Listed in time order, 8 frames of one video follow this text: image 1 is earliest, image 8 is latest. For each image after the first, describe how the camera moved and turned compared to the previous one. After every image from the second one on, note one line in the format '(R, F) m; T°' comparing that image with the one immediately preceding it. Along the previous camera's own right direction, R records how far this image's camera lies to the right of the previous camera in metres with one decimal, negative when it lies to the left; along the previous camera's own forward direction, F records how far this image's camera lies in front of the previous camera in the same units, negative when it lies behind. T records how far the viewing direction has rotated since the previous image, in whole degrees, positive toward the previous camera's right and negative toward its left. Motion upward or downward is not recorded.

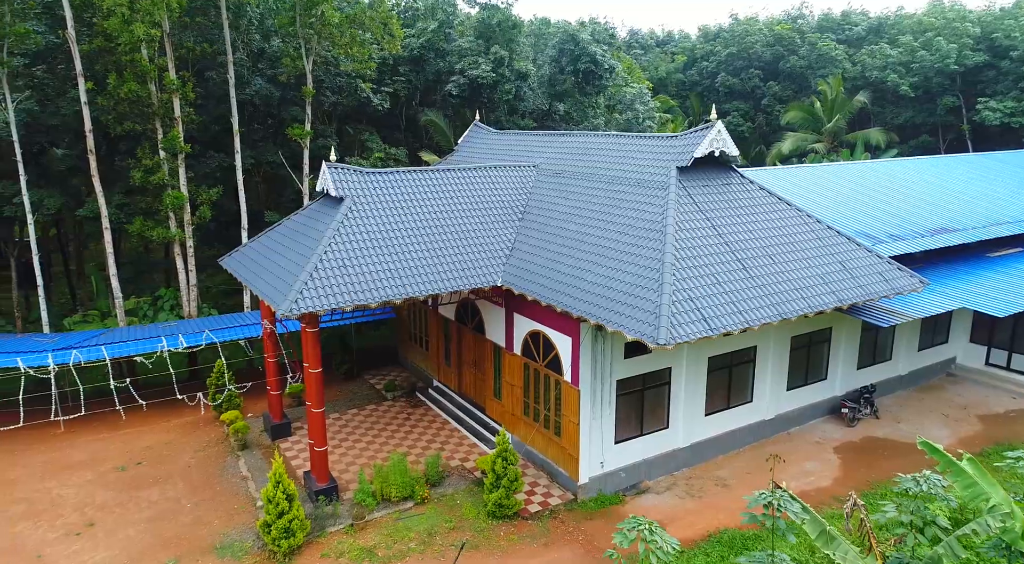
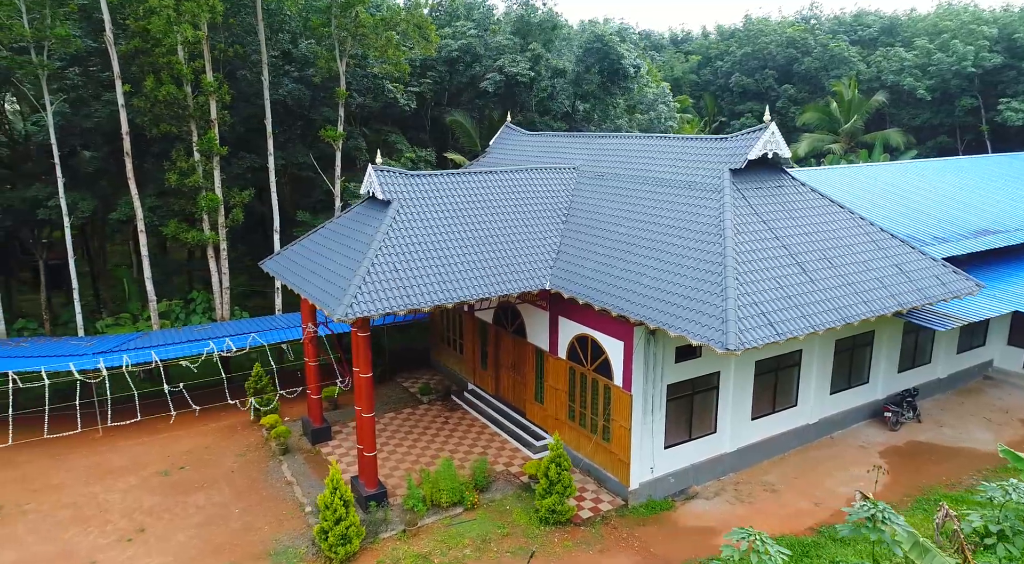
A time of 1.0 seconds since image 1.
(-0.9, +0.1) m; 0°
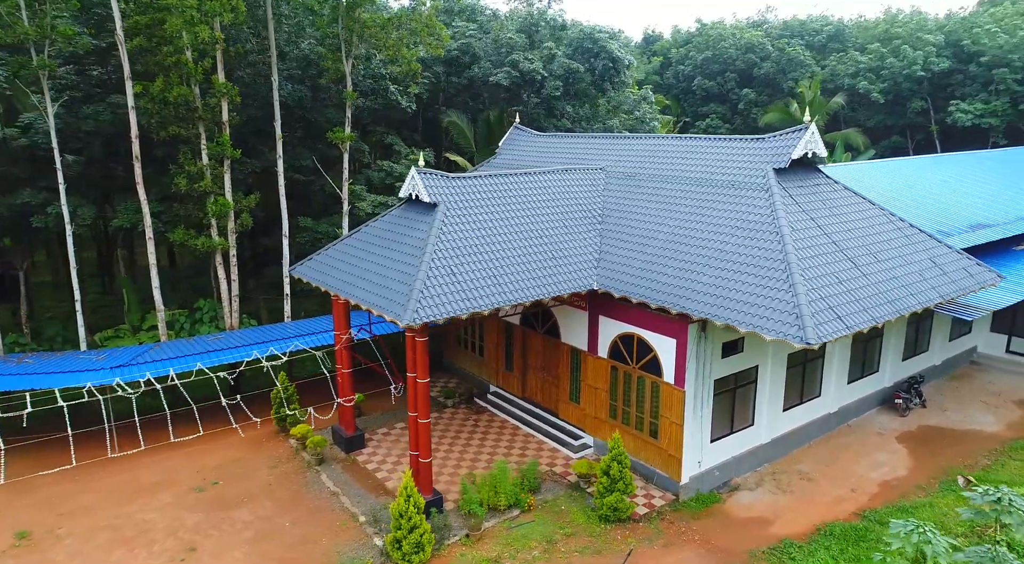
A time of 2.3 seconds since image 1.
(-1.9, +0.1) m; +5°
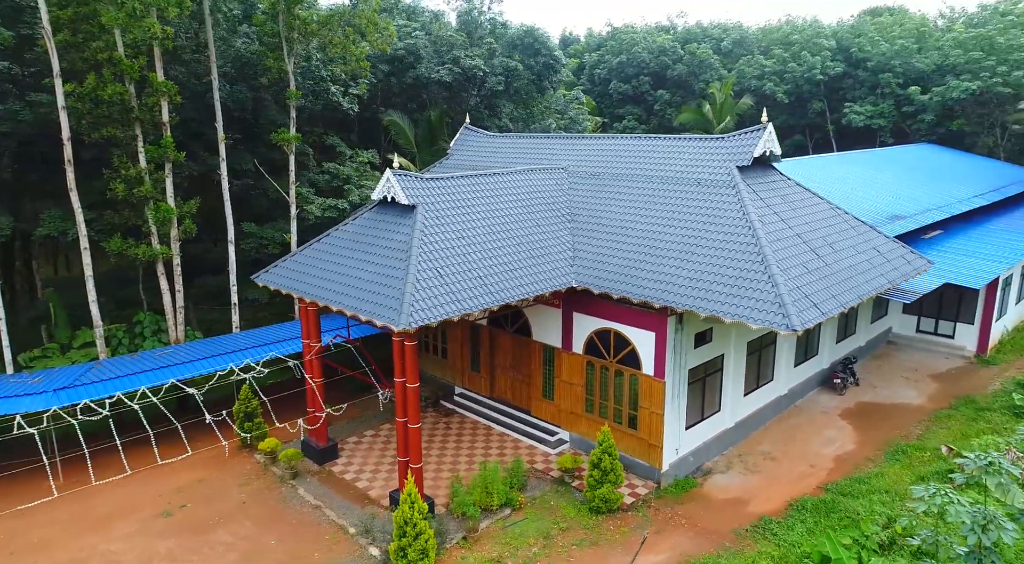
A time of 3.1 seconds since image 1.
(-1.4, 0.0) m; +8°
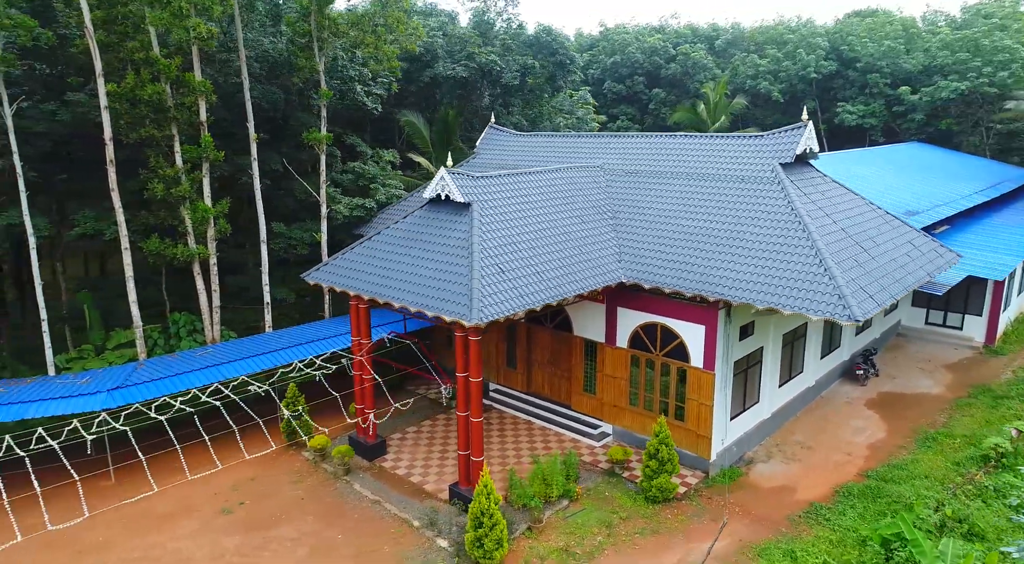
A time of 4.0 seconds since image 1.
(-1.4, -0.2) m; +2°
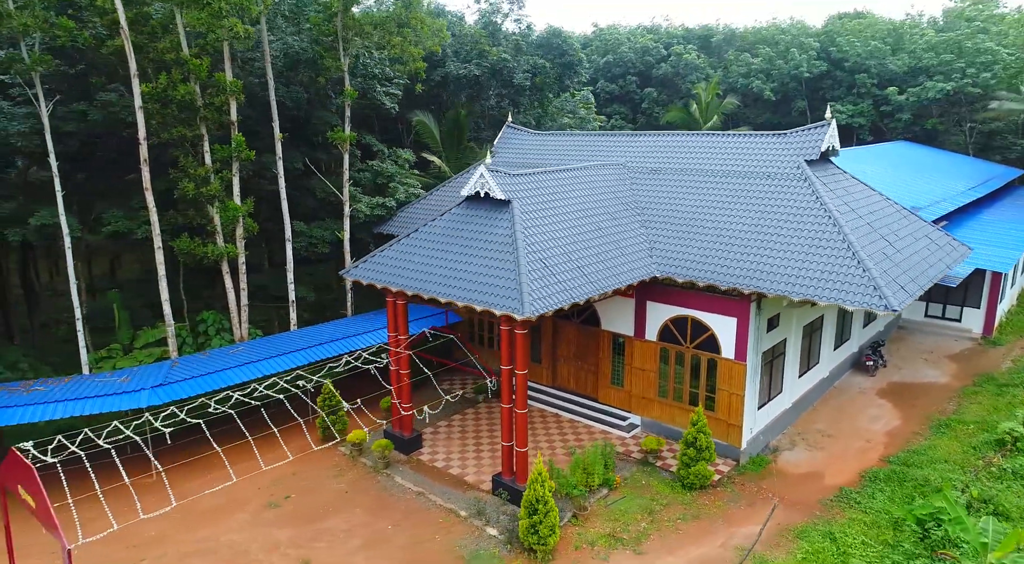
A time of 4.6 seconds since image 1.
(-1.1, -0.3) m; +2°
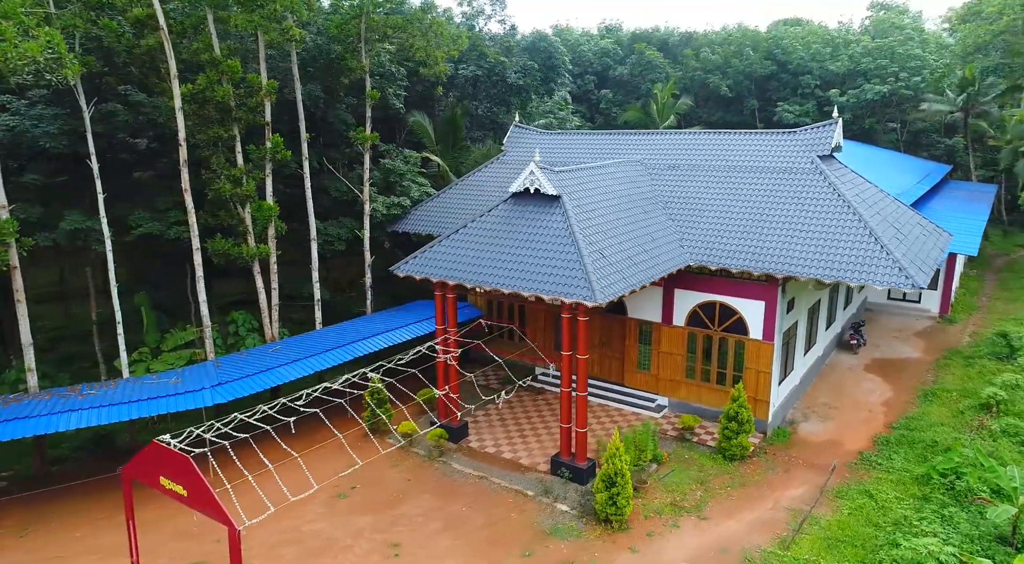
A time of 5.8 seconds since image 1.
(-2.4, -0.6) m; +6°
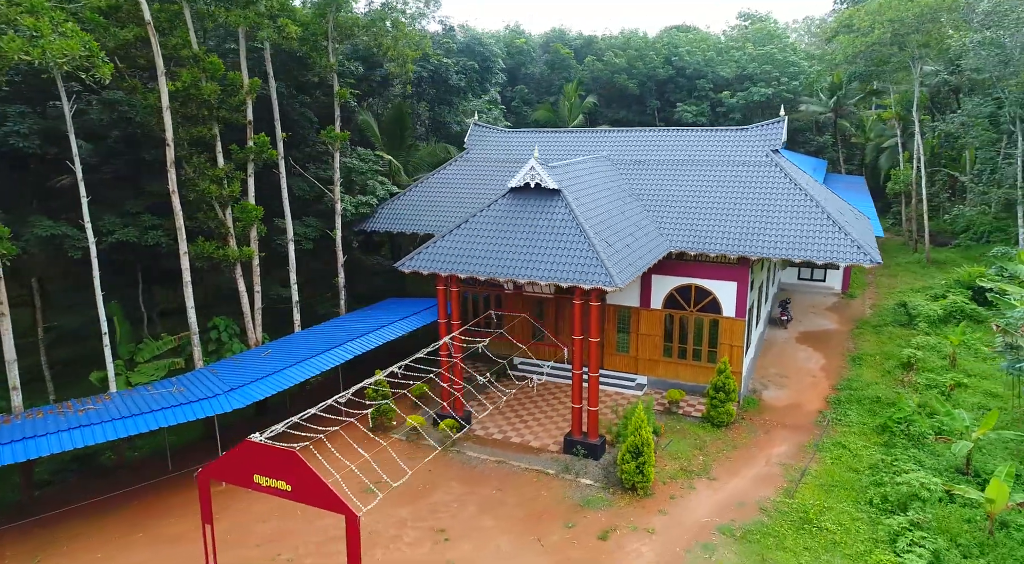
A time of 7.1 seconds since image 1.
(-2.6, -0.4) m; +10°
